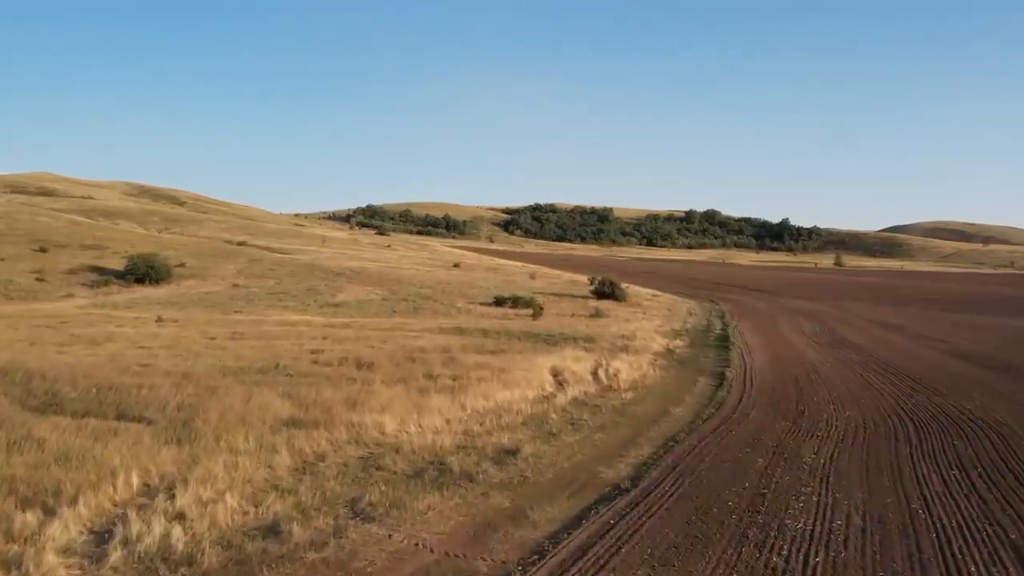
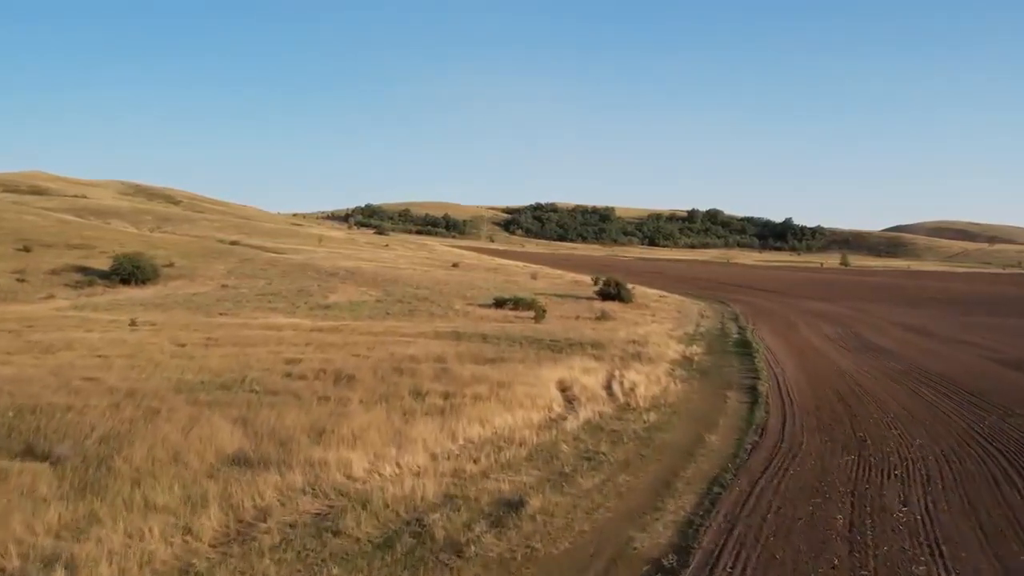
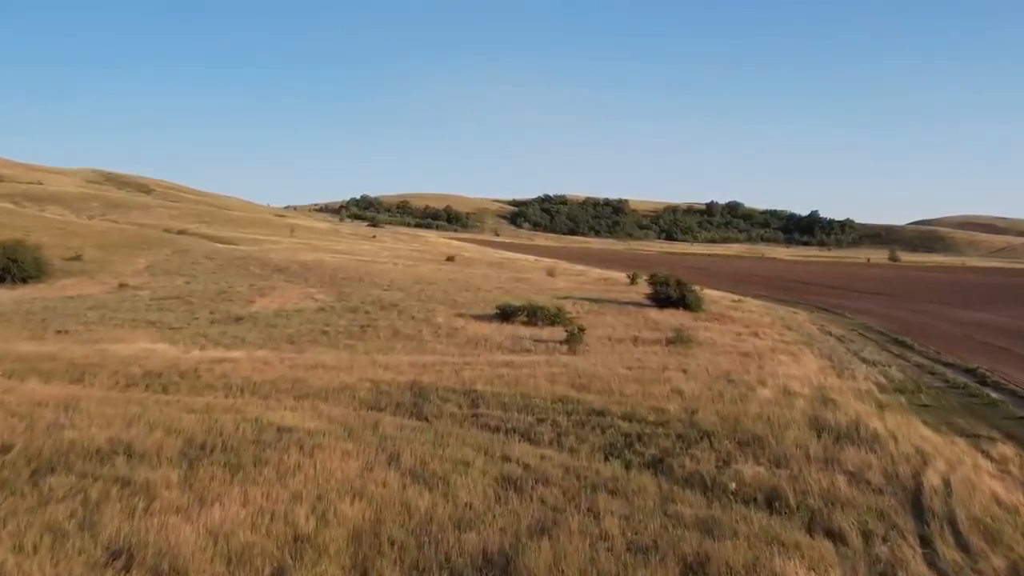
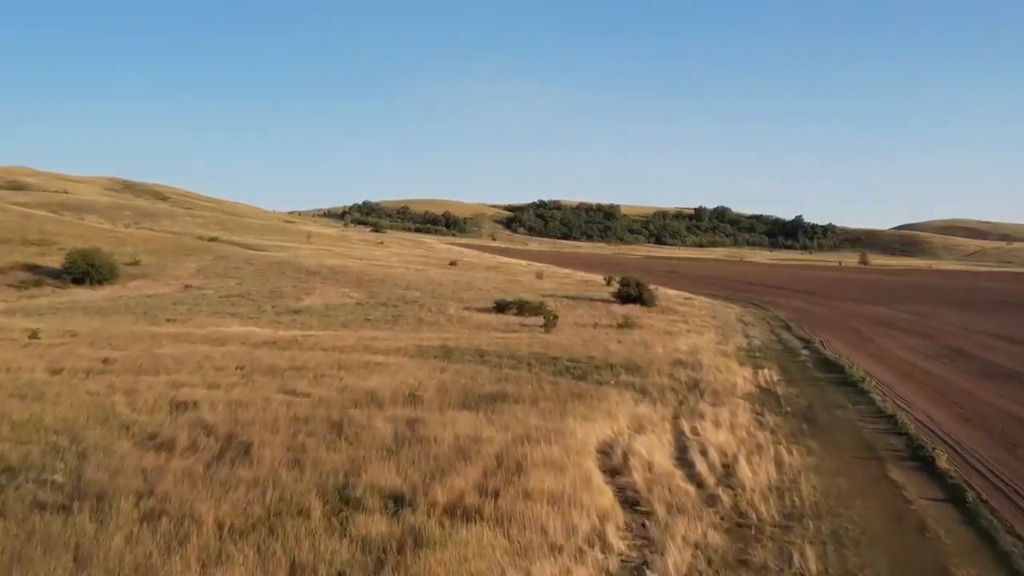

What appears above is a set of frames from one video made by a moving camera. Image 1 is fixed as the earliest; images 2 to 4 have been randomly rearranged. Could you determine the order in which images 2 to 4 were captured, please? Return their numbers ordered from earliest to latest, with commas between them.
2, 4, 3
